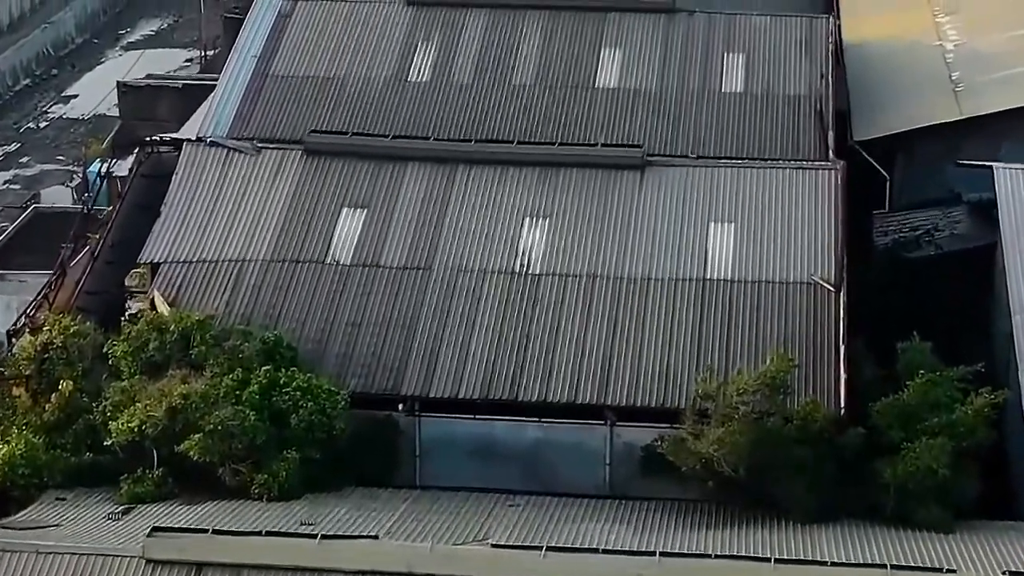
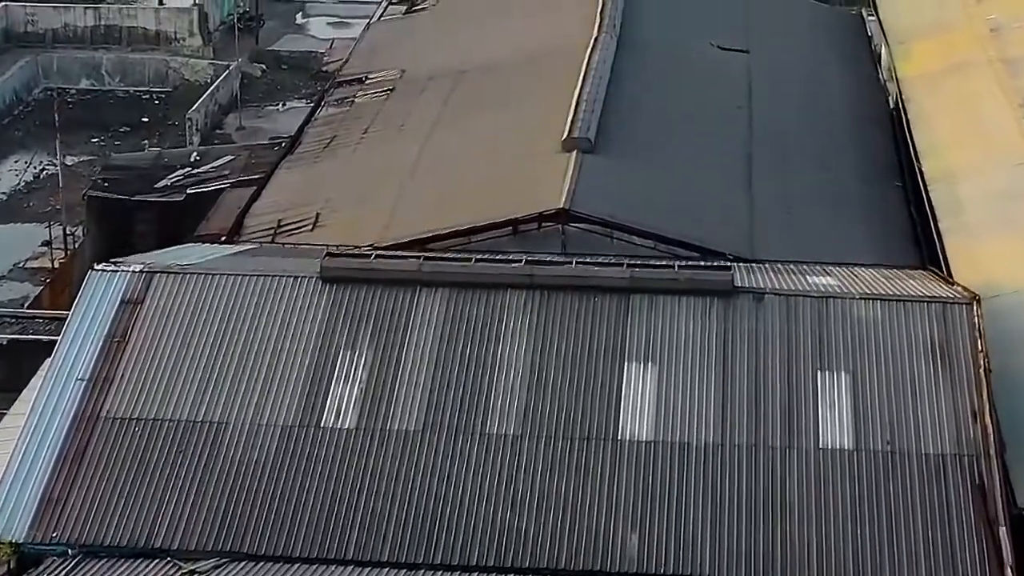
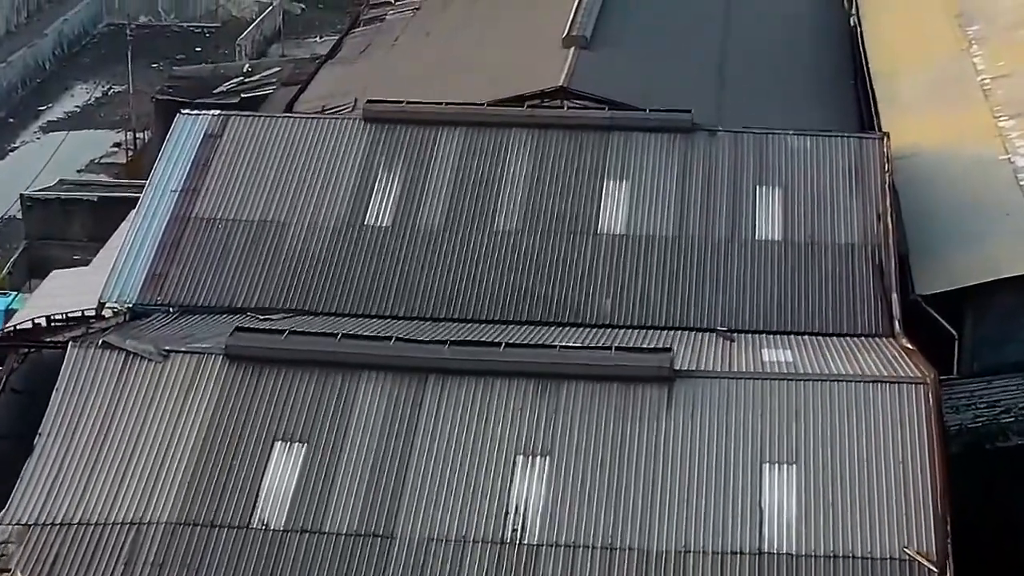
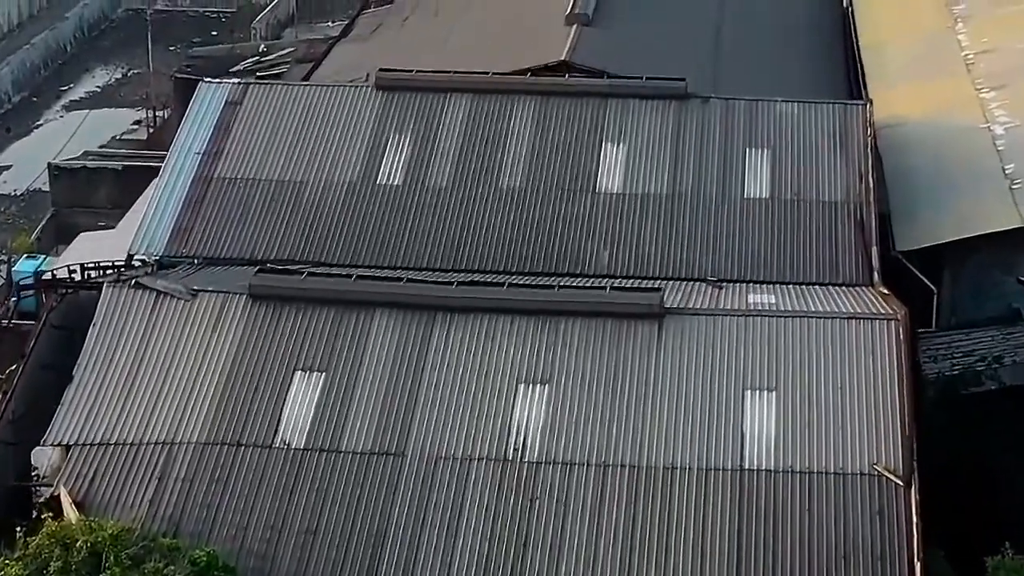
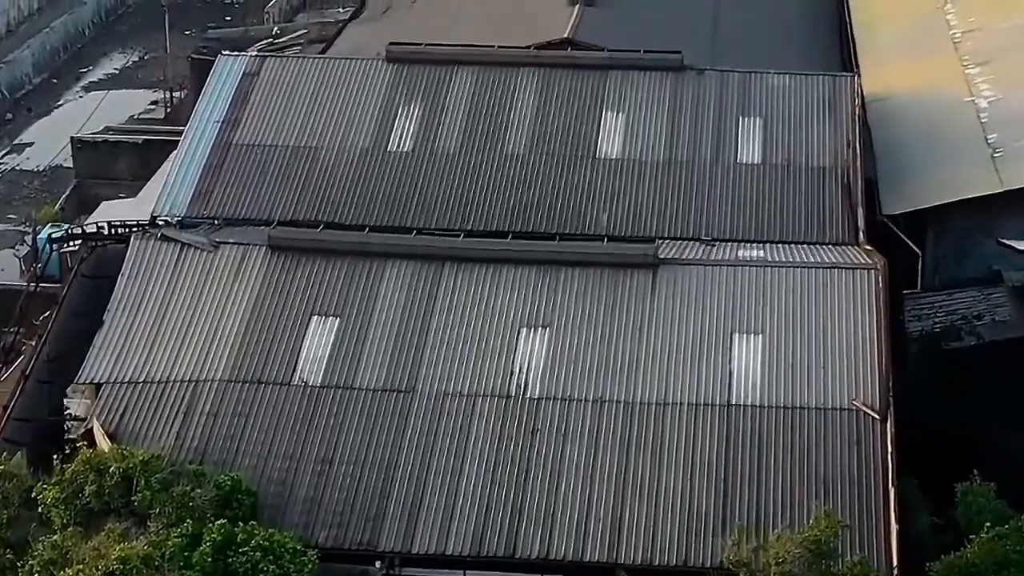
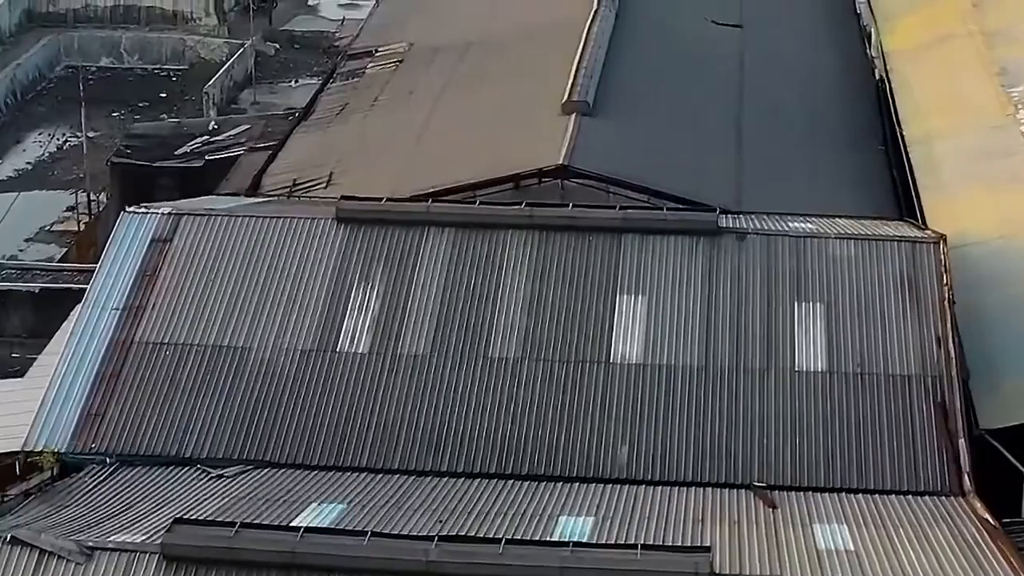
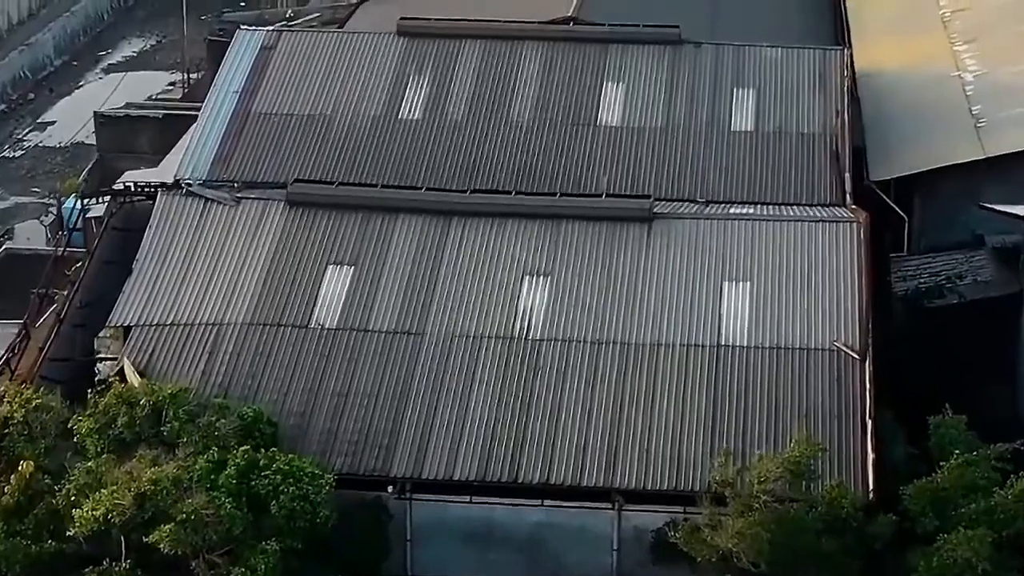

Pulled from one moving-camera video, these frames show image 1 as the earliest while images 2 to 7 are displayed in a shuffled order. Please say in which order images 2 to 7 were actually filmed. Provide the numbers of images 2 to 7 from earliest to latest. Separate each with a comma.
7, 5, 4, 3, 6, 2
